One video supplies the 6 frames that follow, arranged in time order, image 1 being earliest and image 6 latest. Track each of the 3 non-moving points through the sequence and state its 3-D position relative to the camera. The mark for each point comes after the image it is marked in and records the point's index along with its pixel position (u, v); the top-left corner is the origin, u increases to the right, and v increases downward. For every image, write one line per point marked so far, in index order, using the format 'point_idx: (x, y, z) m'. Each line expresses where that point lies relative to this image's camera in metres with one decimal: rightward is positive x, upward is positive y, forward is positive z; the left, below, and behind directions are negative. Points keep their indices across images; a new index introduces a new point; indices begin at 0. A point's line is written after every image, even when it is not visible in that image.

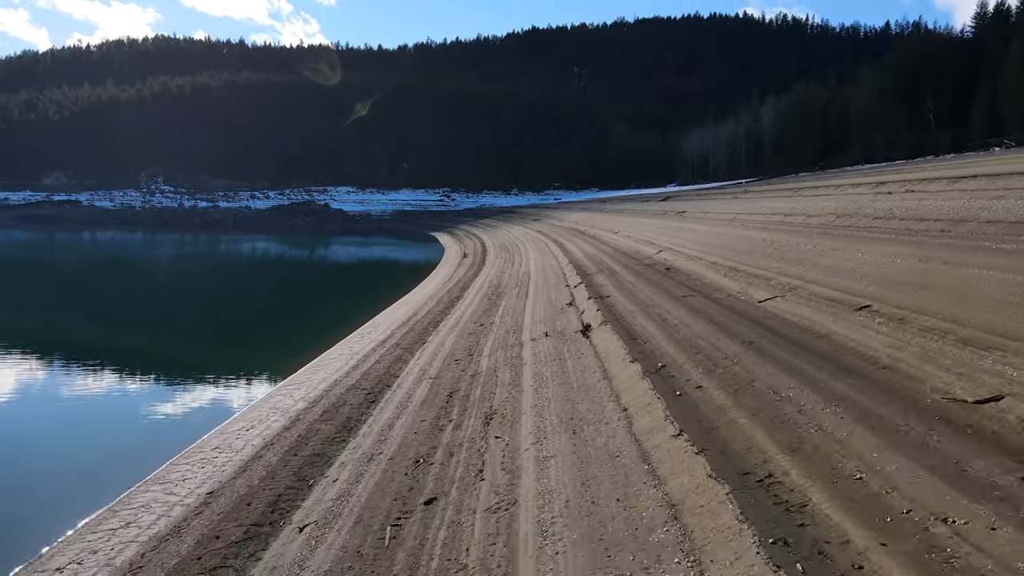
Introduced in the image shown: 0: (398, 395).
0: (-1.3, -1.3, +8.5) m
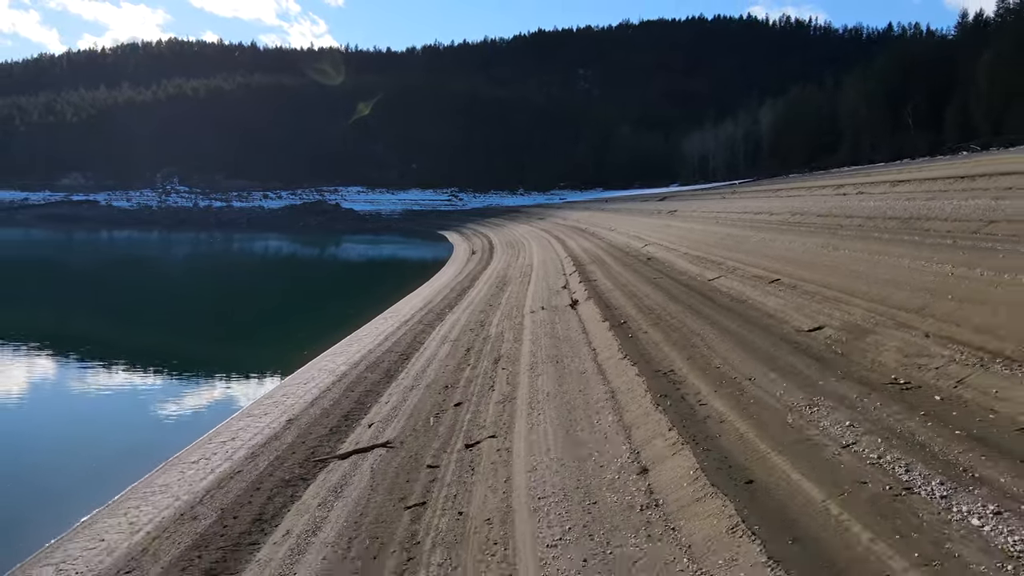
0: (-1.2, -1.0, +10.8) m
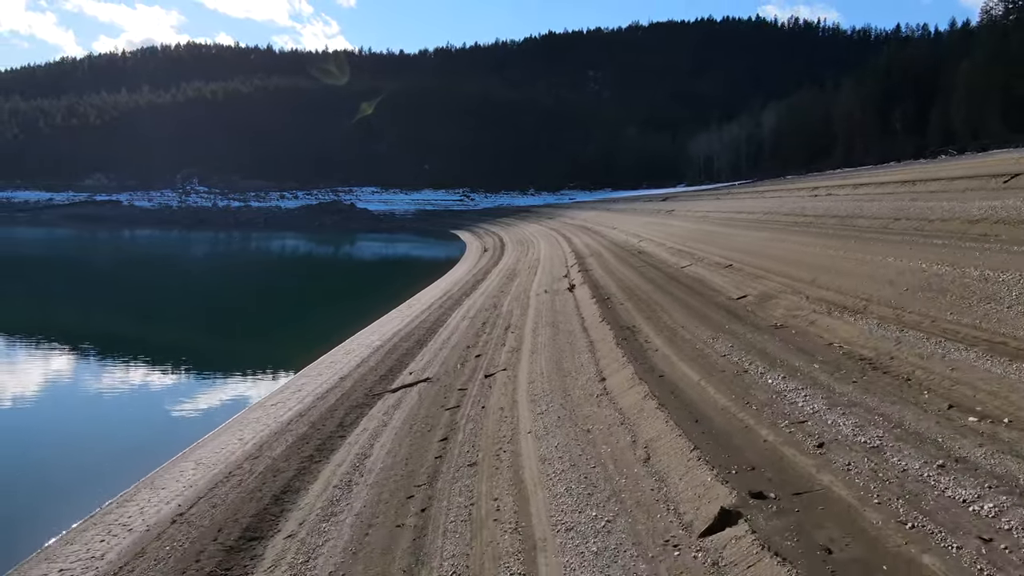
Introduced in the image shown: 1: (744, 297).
0: (-1.1, -0.7, +13.2) m
1: (+2.9, -0.1, +8.5) m
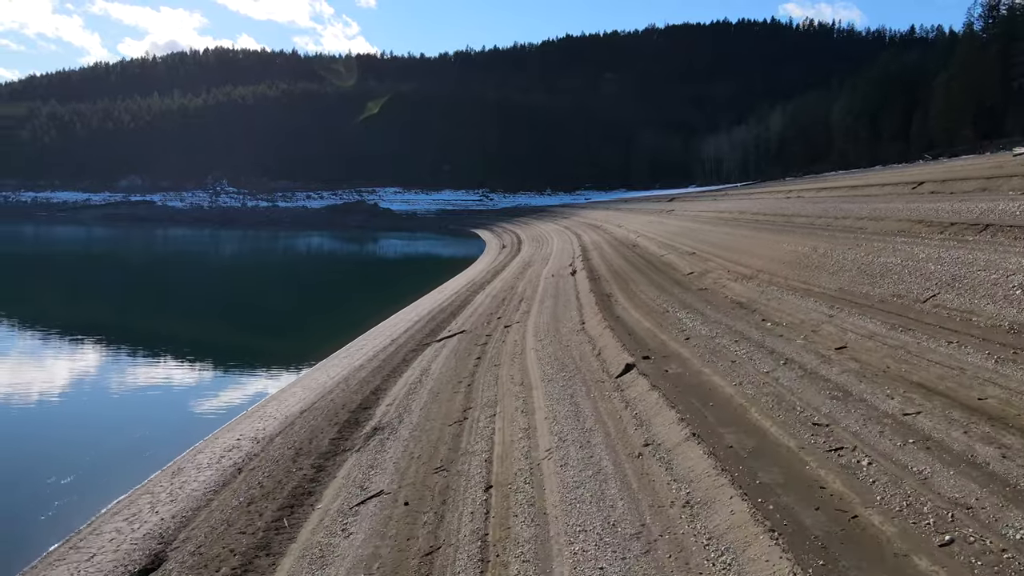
0: (-0.8, -0.3, +16.5) m
1: (+3.1, +0.3, +11.8) m
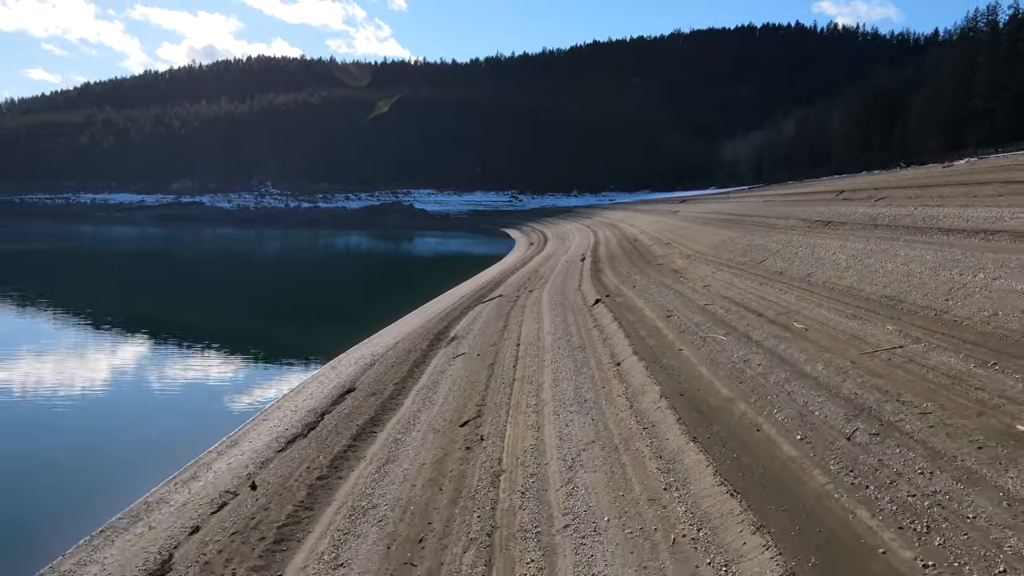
0: (0.0, +0.2, +21.8) m
1: (+3.7, +0.8, +16.9) m
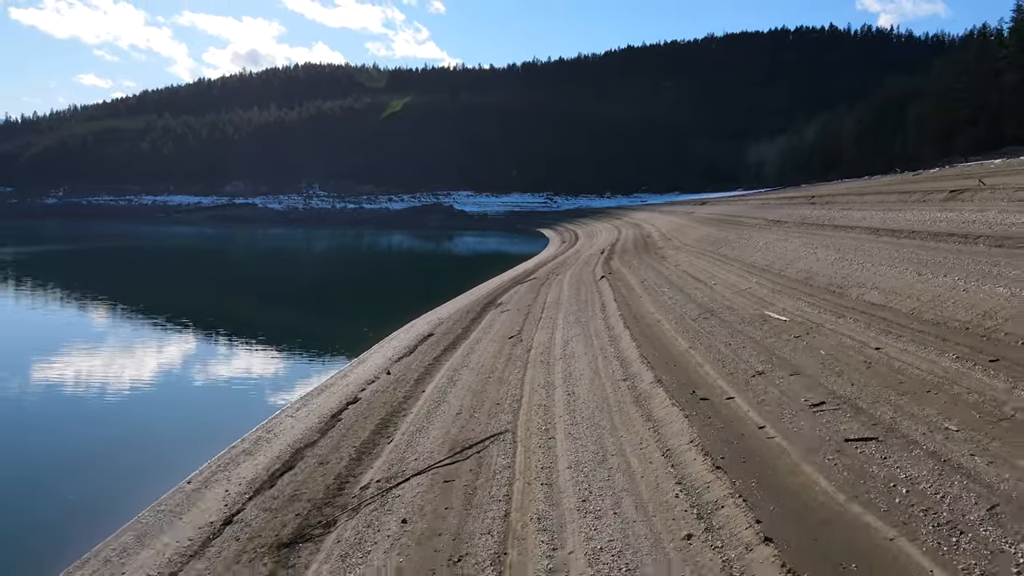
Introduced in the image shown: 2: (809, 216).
0: (+1.2, +0.7, +26.5) m
1: (+4.7, +1.3, +21.4) m
2: (+7.3, +1.8, +16.6) m
